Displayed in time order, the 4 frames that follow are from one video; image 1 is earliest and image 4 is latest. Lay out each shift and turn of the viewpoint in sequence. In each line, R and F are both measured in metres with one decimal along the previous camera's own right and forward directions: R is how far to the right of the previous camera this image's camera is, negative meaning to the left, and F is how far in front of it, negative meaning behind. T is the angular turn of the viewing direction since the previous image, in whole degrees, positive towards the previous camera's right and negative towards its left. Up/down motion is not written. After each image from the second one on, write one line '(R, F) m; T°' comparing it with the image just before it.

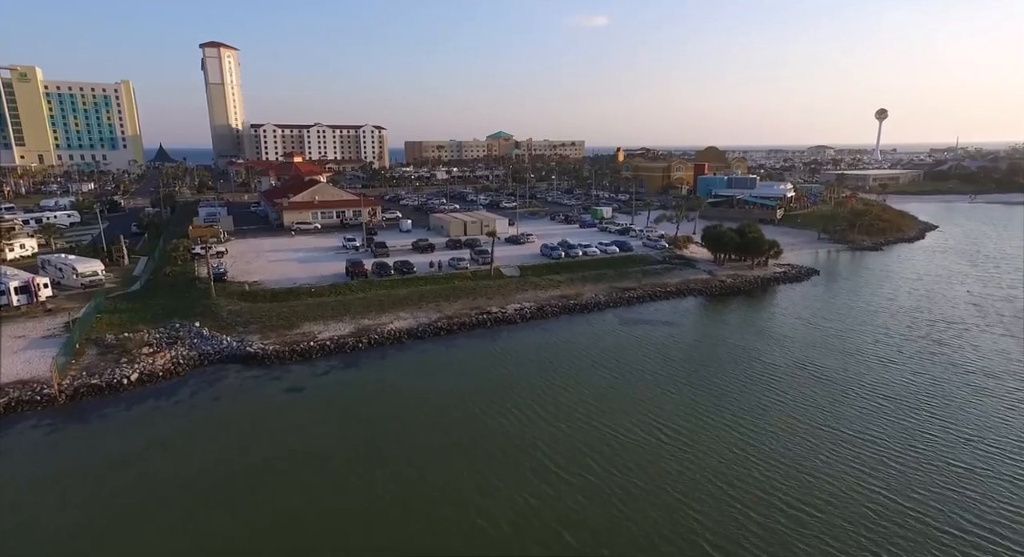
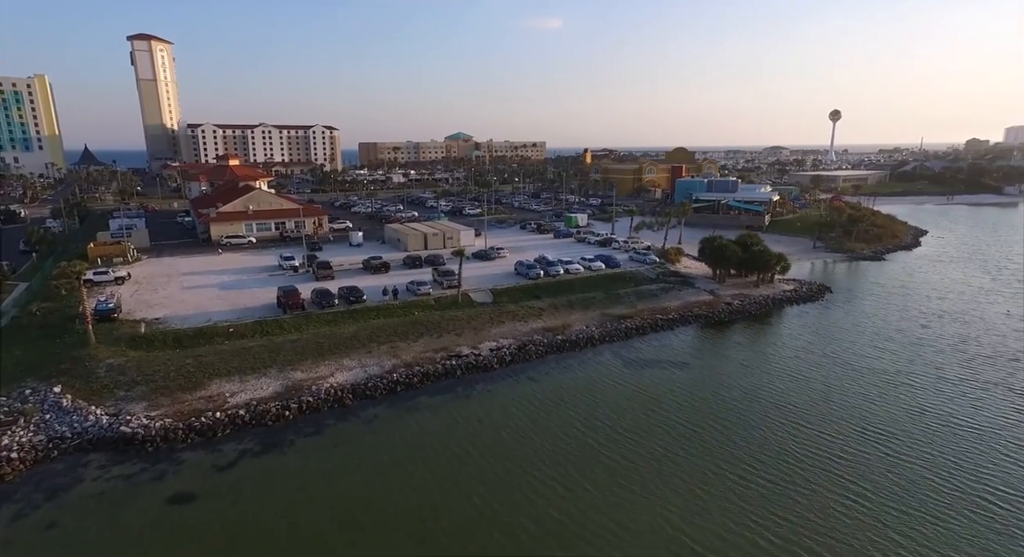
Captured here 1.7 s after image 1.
(-0.5, +5.1) m; +4°
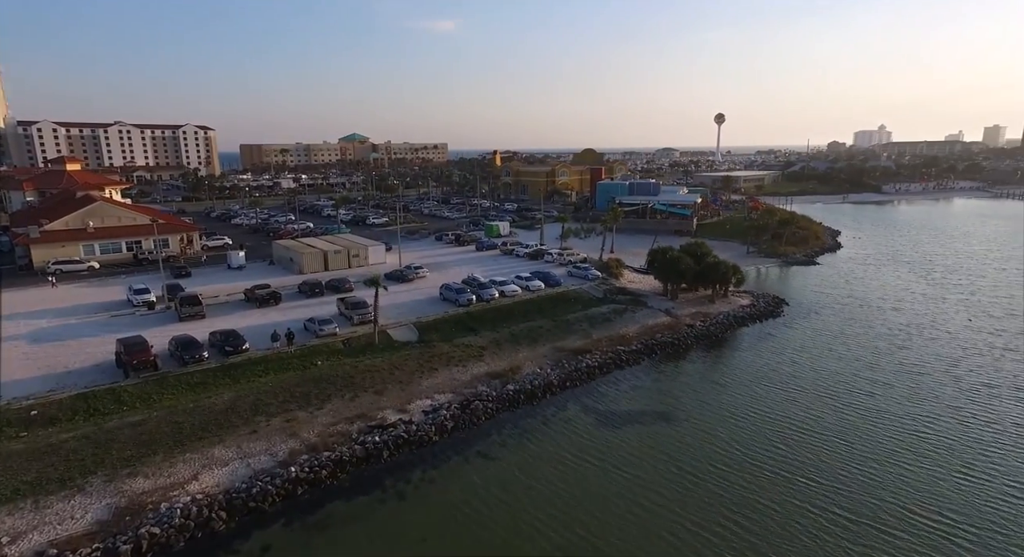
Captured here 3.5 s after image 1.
(-0.9, +4.8) m; +10°
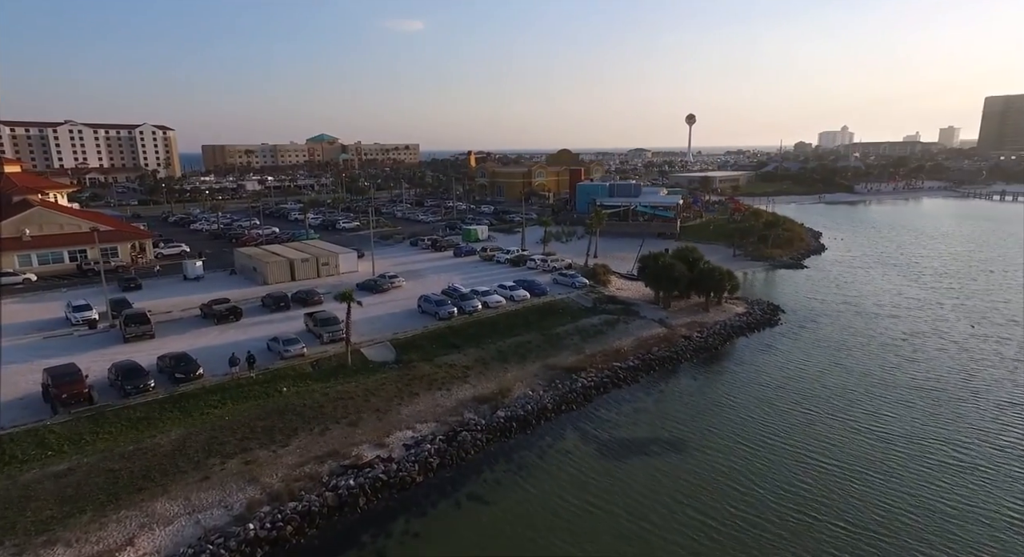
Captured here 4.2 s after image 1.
(-0.4, +1.7) m; +3°
